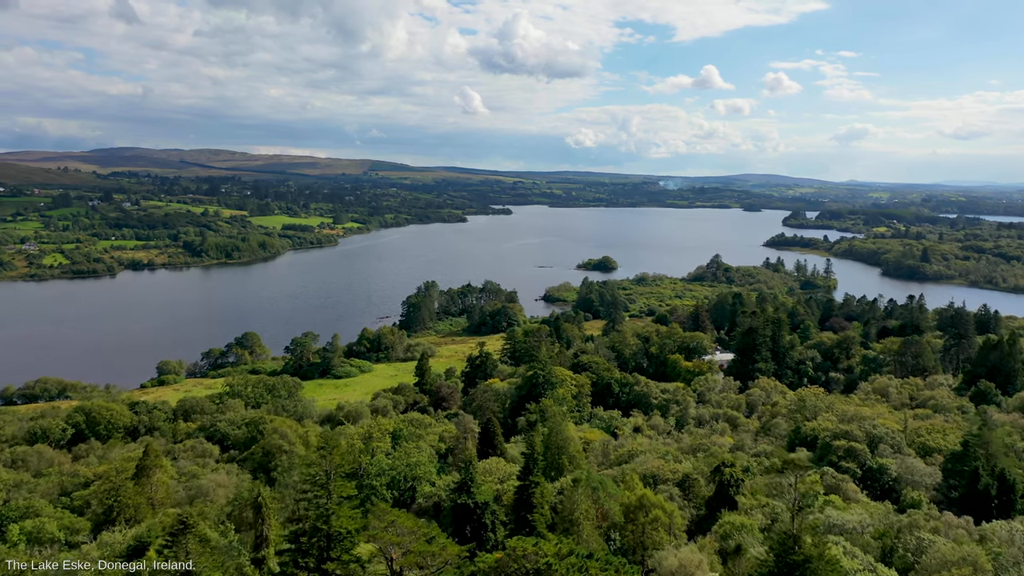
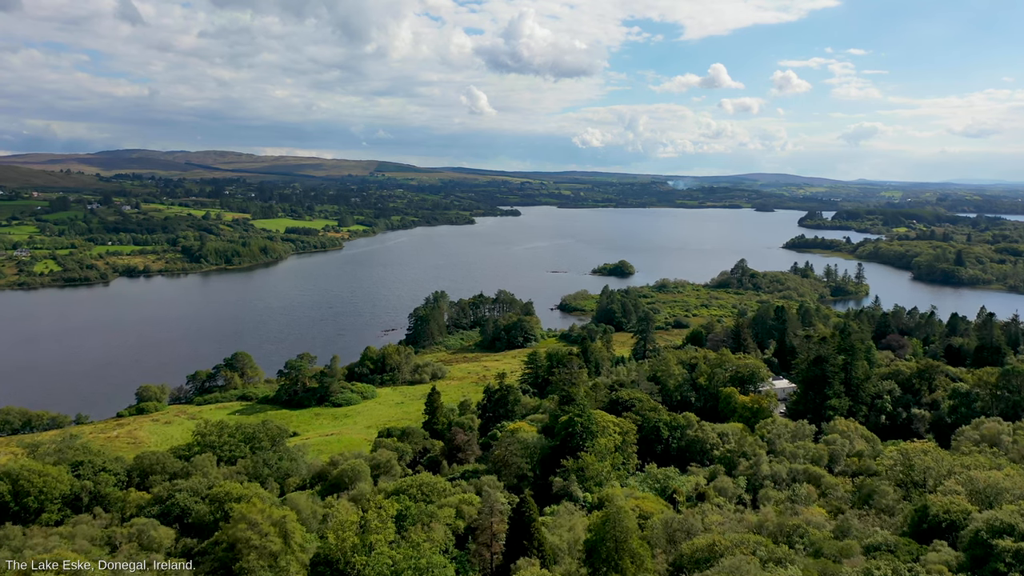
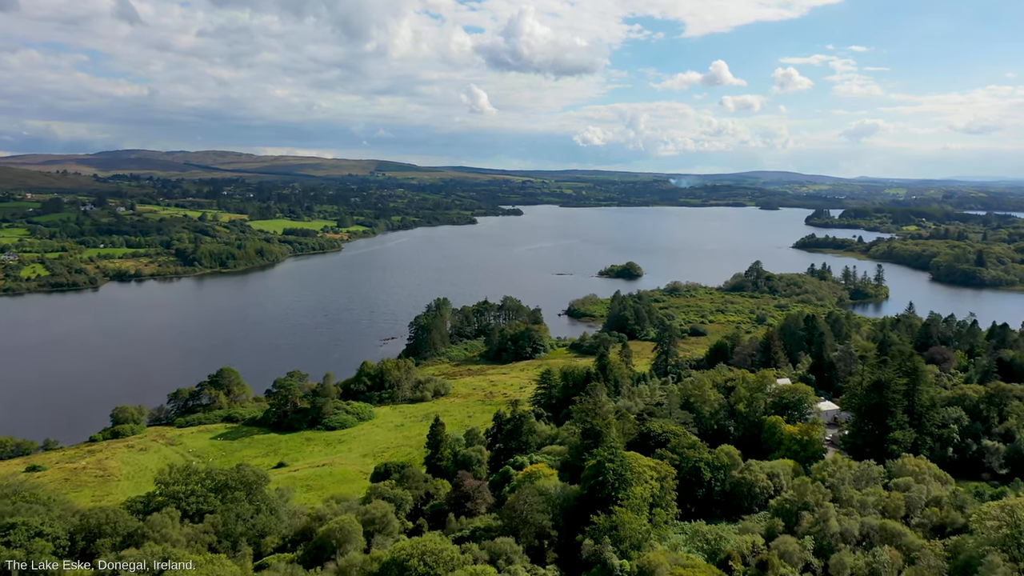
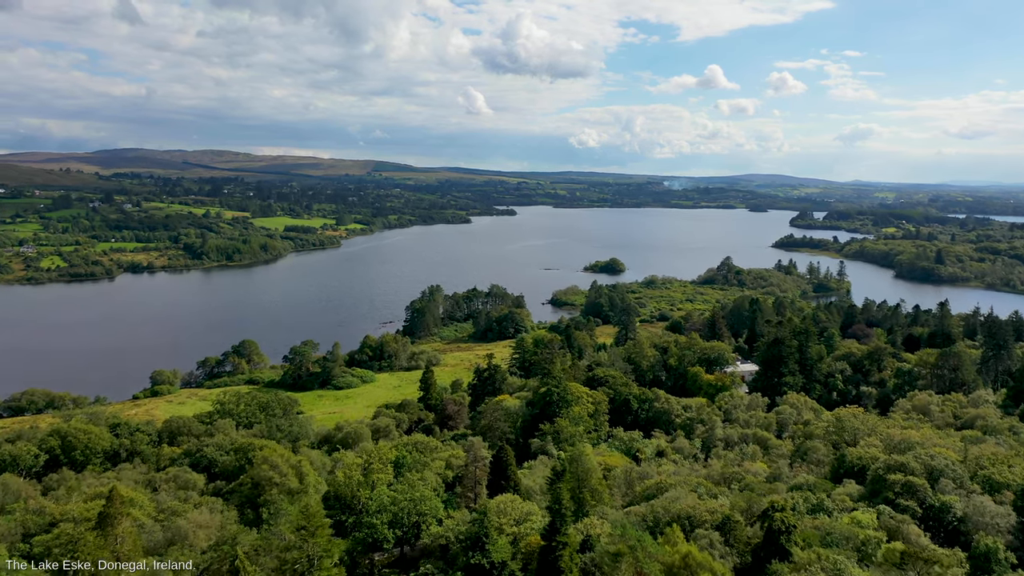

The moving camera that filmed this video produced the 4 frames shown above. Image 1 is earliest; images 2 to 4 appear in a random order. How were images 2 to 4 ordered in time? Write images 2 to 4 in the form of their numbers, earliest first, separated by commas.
4, 2, 3
